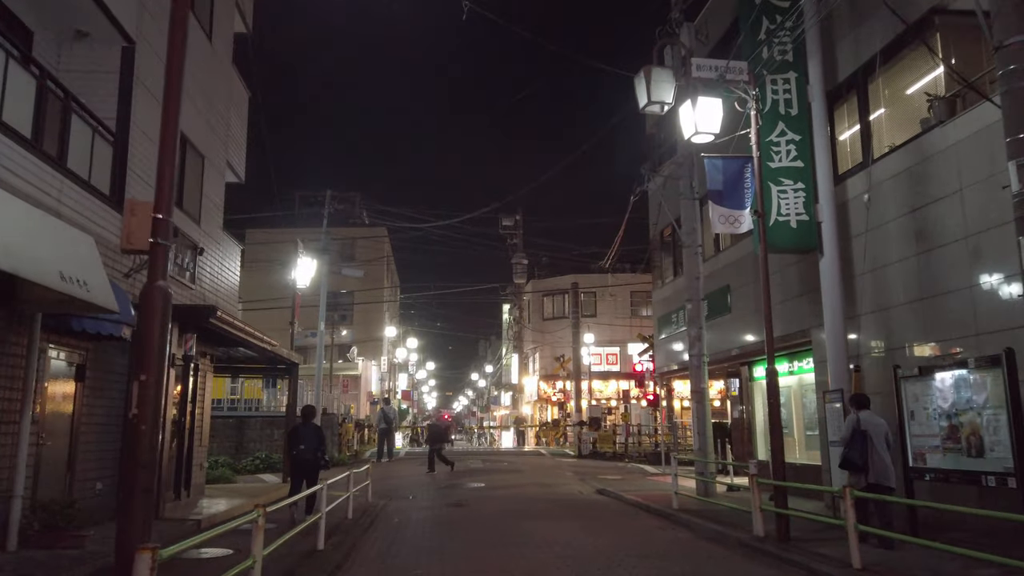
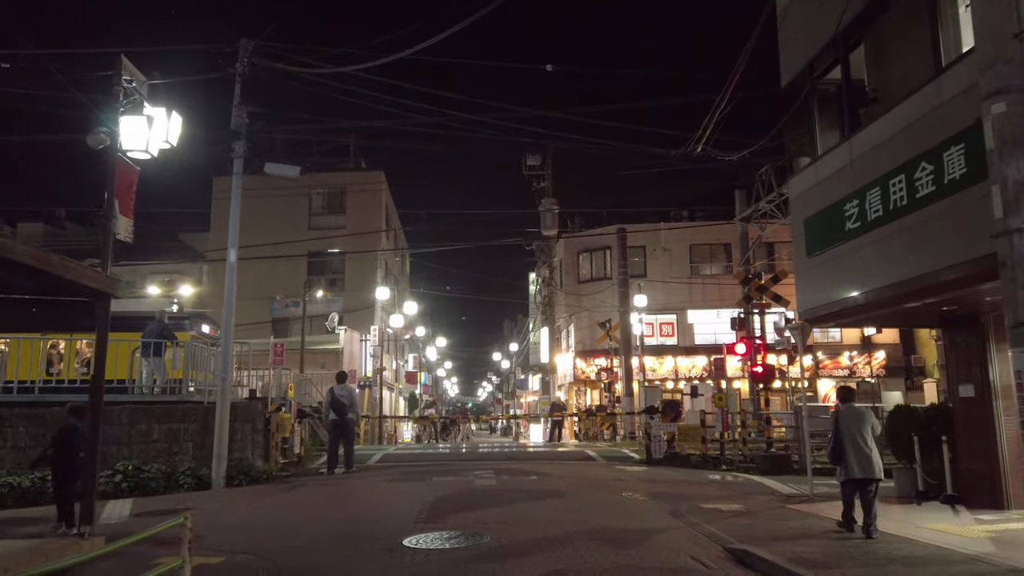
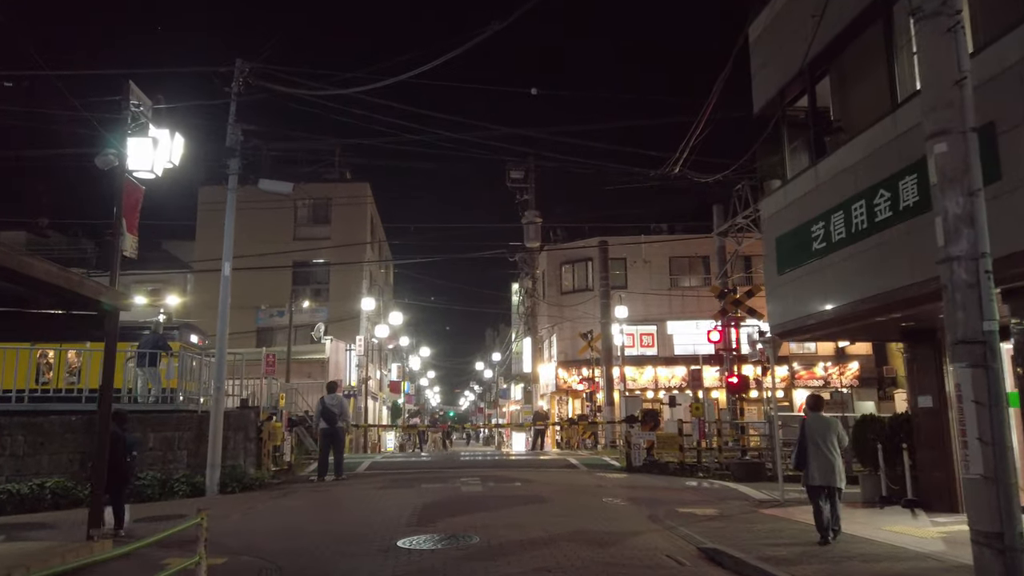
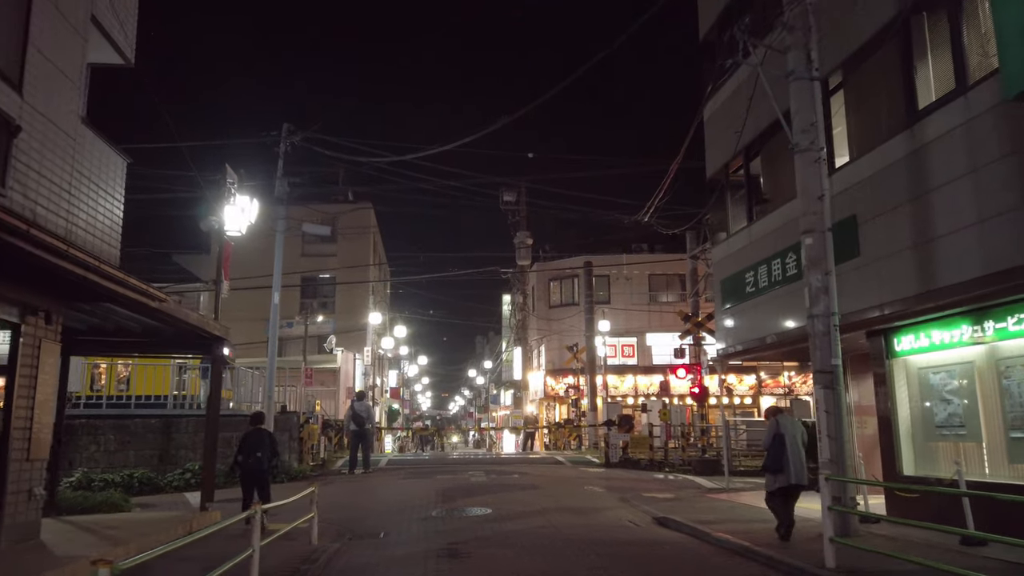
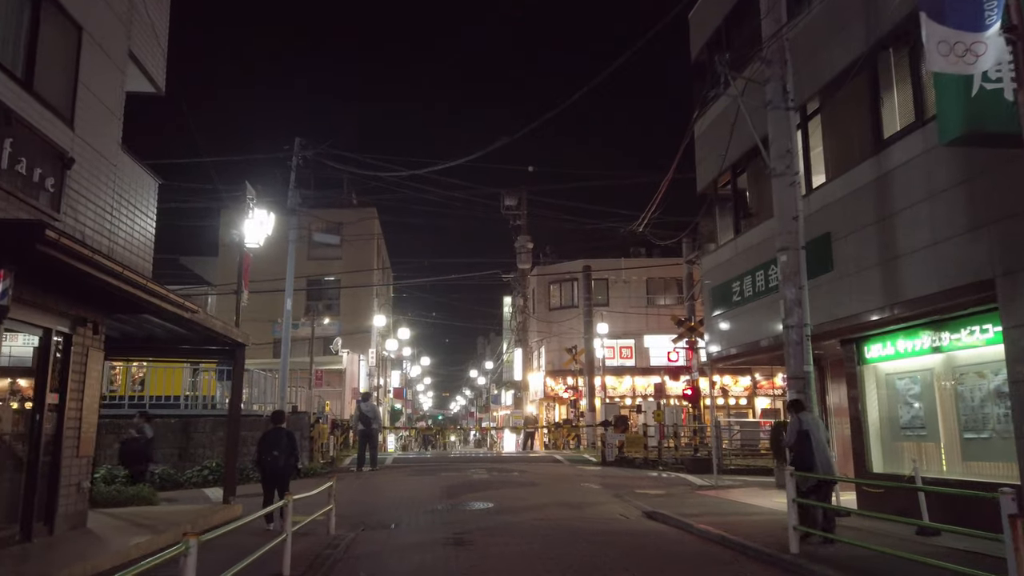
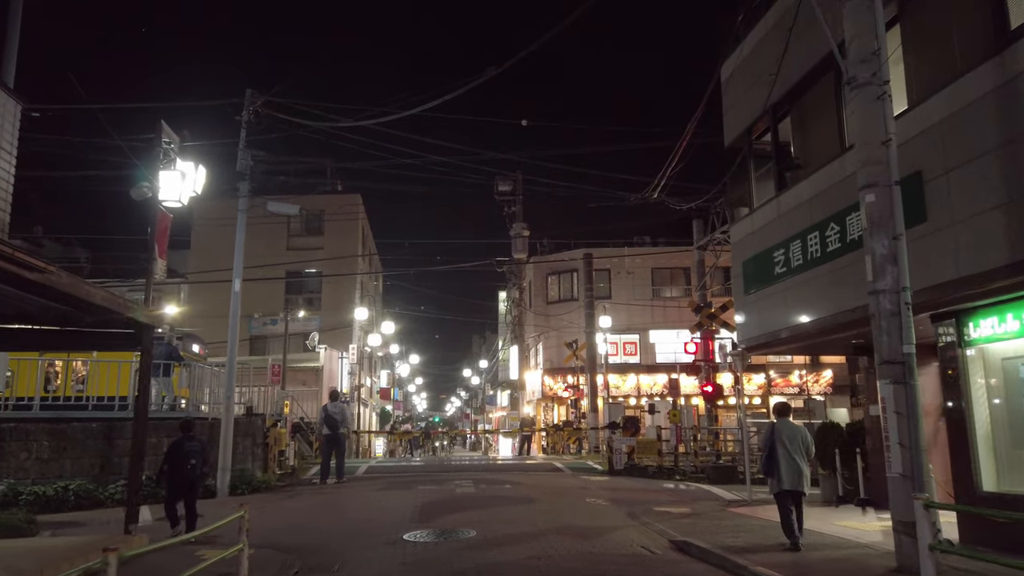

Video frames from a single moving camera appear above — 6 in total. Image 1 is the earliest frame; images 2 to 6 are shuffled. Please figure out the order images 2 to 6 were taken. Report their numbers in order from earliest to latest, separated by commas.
5, 4, 6, 3, 2
